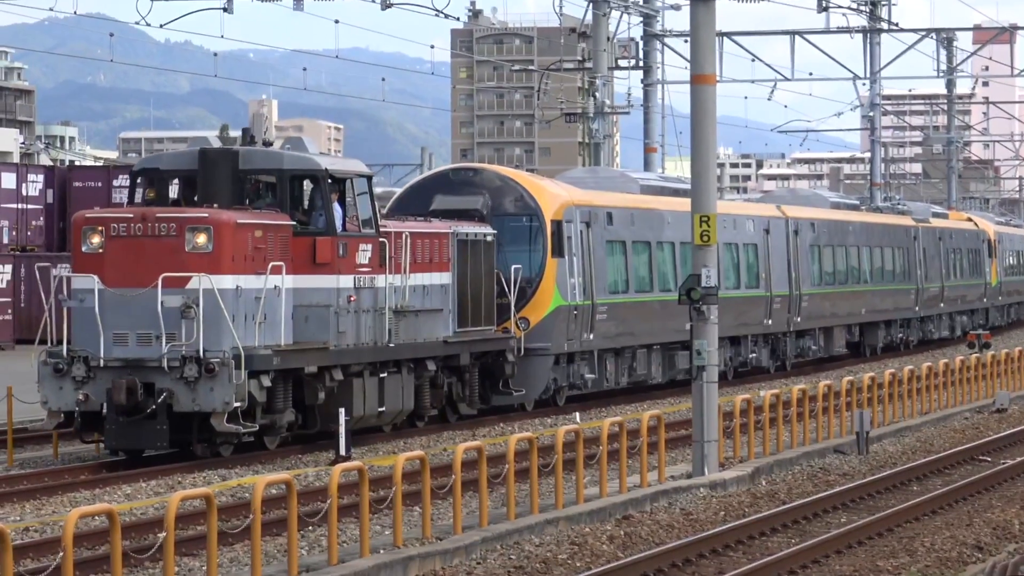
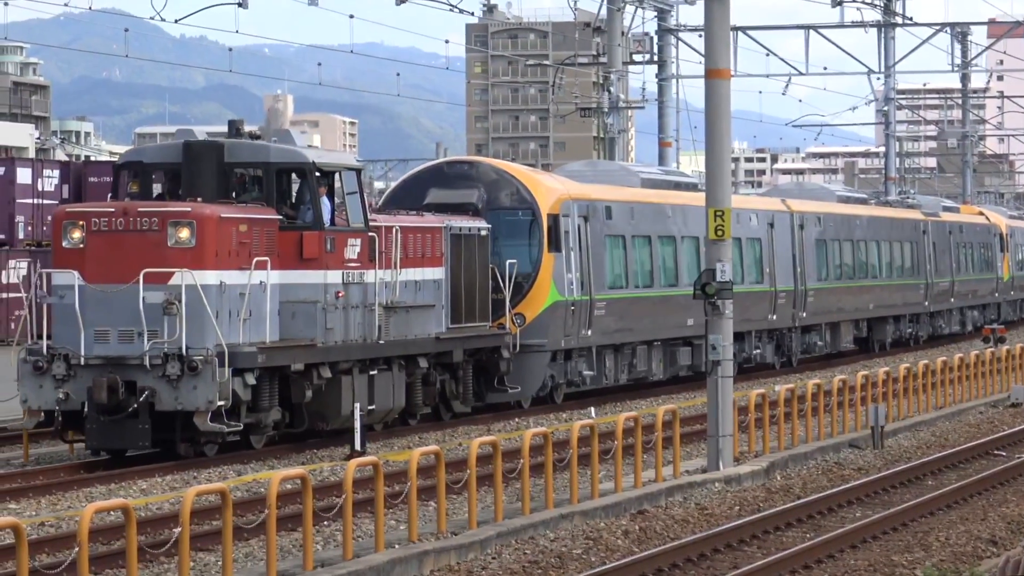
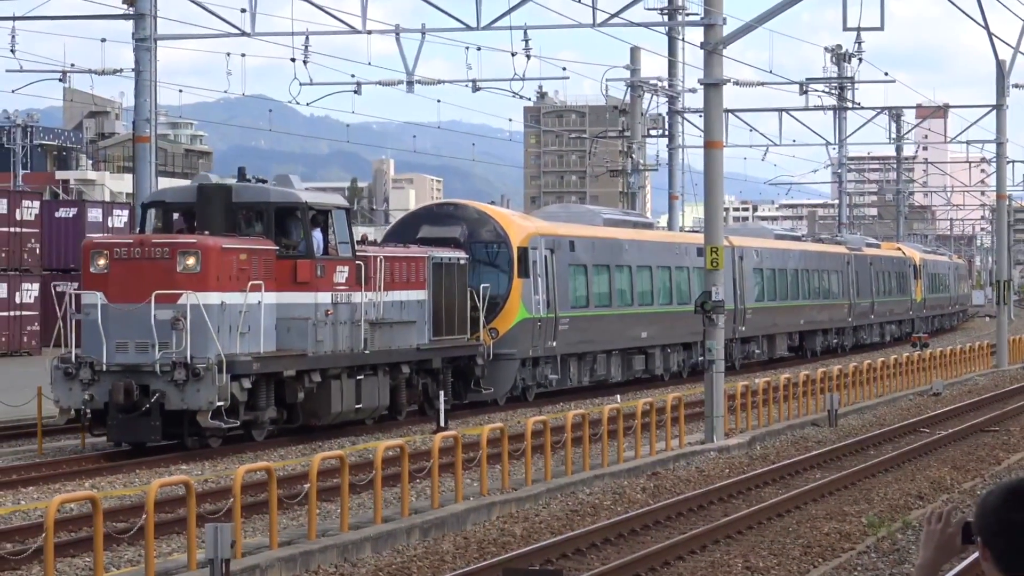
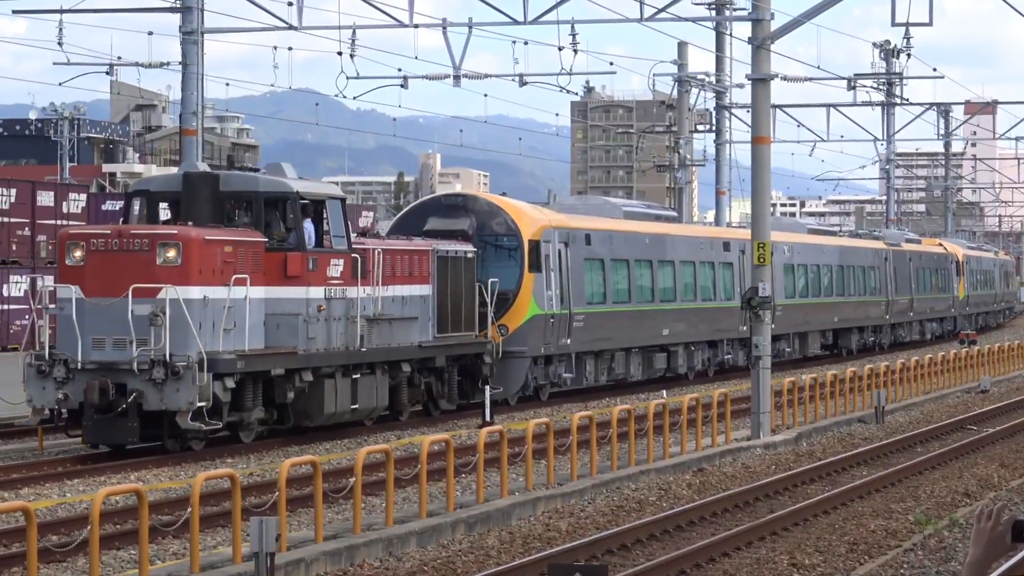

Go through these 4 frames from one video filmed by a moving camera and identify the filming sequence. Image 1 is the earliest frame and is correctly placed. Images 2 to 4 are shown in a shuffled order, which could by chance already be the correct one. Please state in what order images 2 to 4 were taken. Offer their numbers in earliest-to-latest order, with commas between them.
2, 3, 4
